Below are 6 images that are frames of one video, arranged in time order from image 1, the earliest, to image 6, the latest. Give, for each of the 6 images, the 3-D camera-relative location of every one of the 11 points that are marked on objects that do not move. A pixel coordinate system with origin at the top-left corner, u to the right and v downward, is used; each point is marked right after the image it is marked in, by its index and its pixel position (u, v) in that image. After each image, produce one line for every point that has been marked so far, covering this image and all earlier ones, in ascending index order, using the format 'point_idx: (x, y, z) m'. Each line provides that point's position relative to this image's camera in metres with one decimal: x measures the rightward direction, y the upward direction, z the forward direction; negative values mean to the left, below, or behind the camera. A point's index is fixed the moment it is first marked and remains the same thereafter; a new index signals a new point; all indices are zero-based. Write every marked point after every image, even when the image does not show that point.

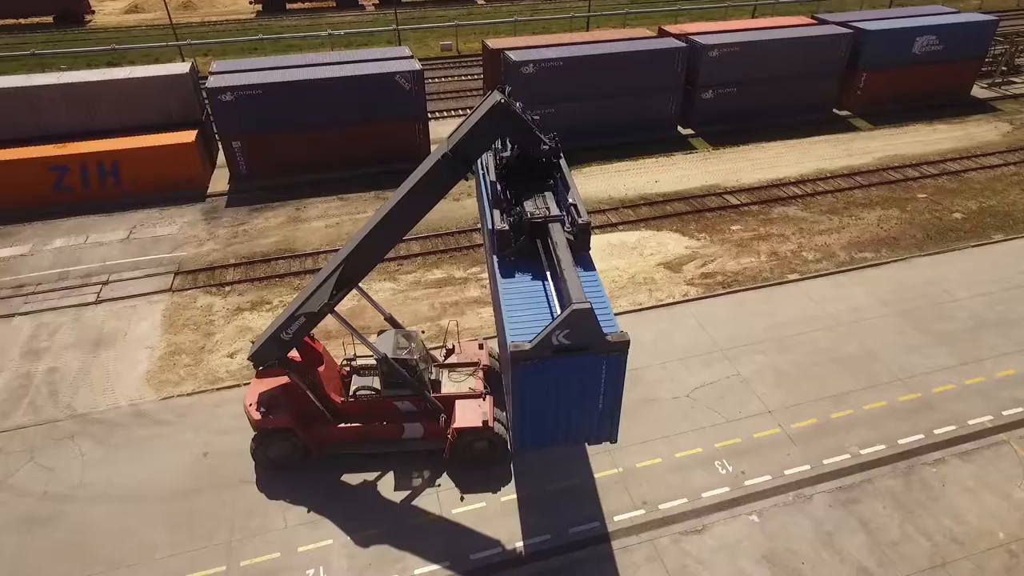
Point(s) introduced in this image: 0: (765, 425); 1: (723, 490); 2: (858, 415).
0: (+7.0, -3.8, +17.0) m
1: (+5.3, -5.1, +15.3) m
2: (+9.7, -3.6, +17.2) m
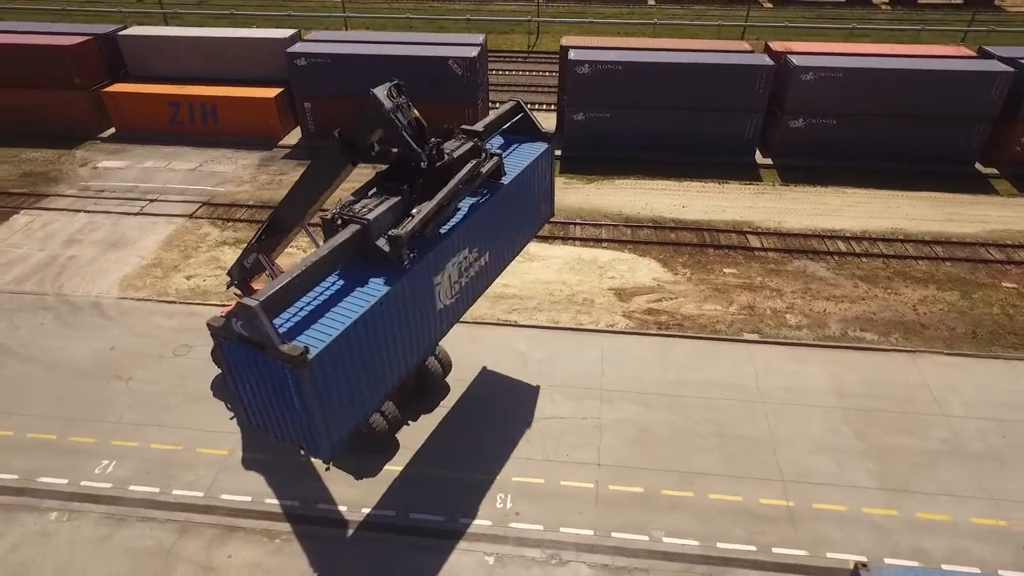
0: (+1.7, -4.7, +15.4) m
1: (-0.7, -5.5, +14.4) m
2: (+4.4, -5.1, +14.8) m
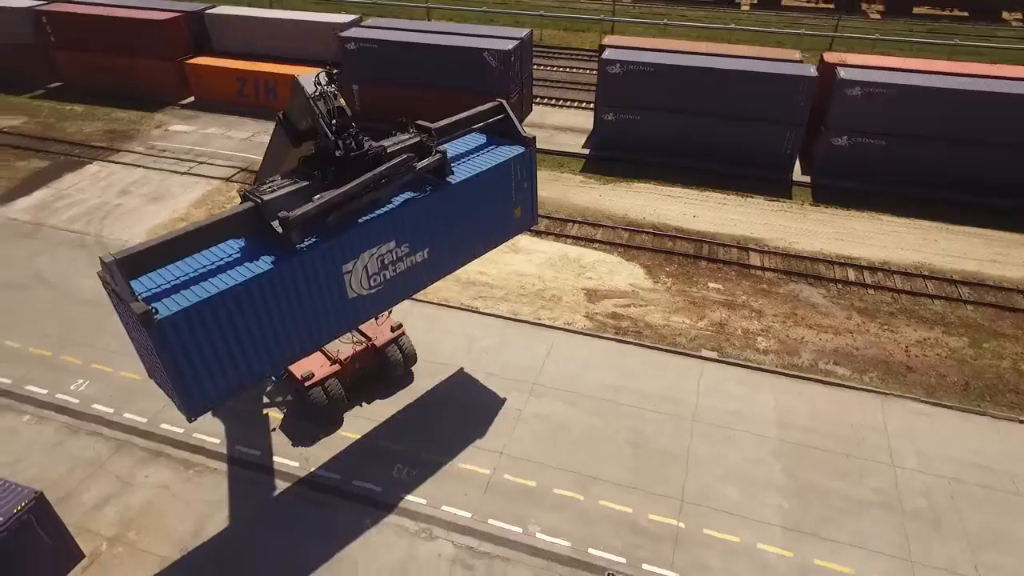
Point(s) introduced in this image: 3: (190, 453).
0: (-0.8, -4.4, +15.7) m
1: (-3.4, -4.9, +15.0) m
2: (+1.6, -5.1, +14.6) m
3: (-8.3, -4.3, +15.9) m
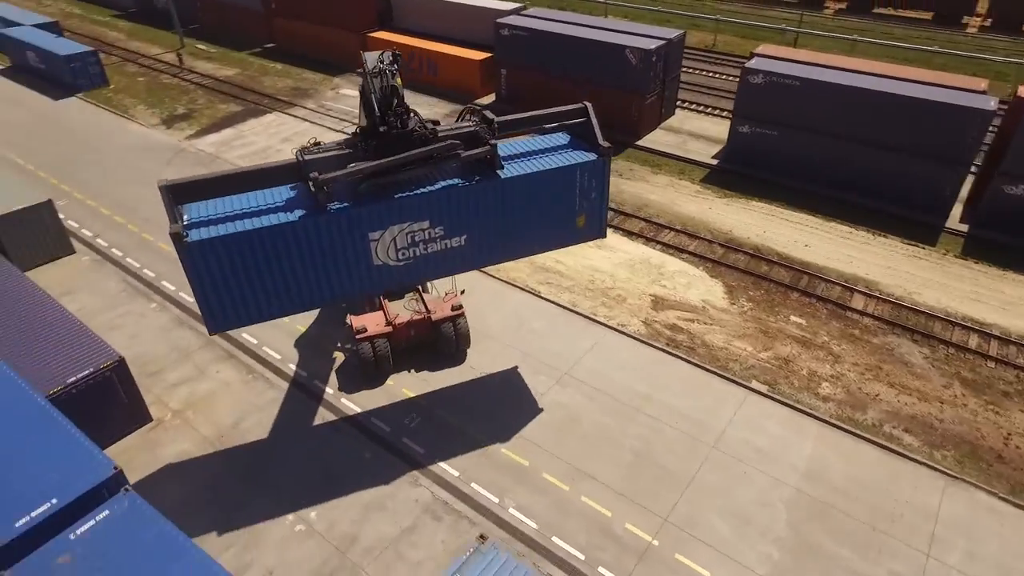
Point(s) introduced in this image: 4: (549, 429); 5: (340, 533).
0: (-0.7, -3.8, +16.3) m
1: (-3.4, -3.8, +16.4) m
2: (+1.2, -4.9, +14.7) m
3: (-7.7, -2.2, +18.5) m
4: (+1.0, -3.8, +16.3) m
5: (-3.9, -5.5, +13.8) m
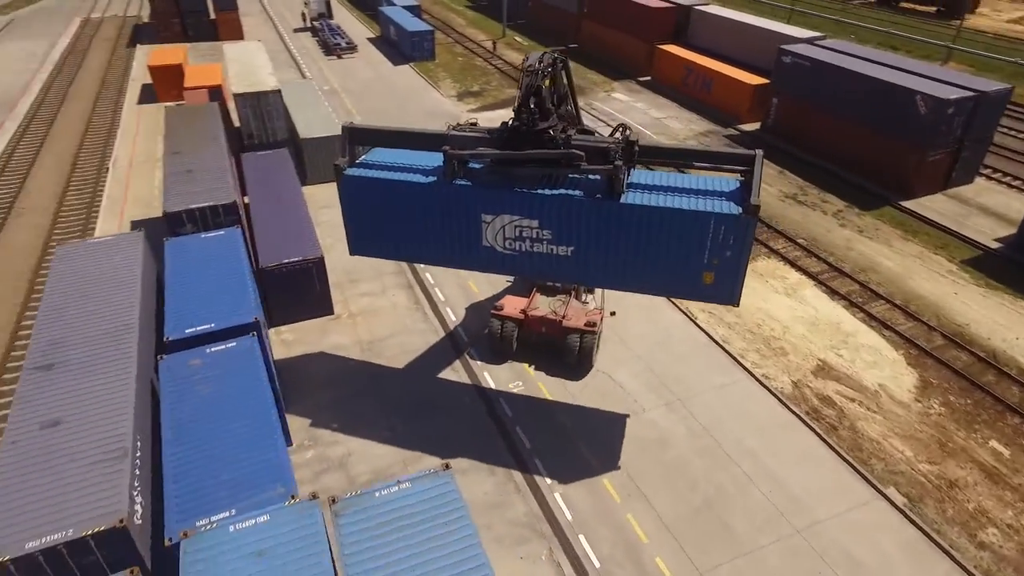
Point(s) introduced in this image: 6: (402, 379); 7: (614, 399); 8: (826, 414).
0: (+1.7, -3.6, +16.8) m
1: (-0.6, -2.8, +18.0) m
2: (+2.4, -5.1, +14.6) m
3: (-3.1, -0.3, +21.6) m
4: (+3.2, -4.1, +16.1) m
5: (-2.6, -4.1, +15.9) m
6: (-3.2, -2.7, +18.1) m
7: (+2.9, -3.1, +17.5) m
8: (+8.7, -3.5, +16.9) m
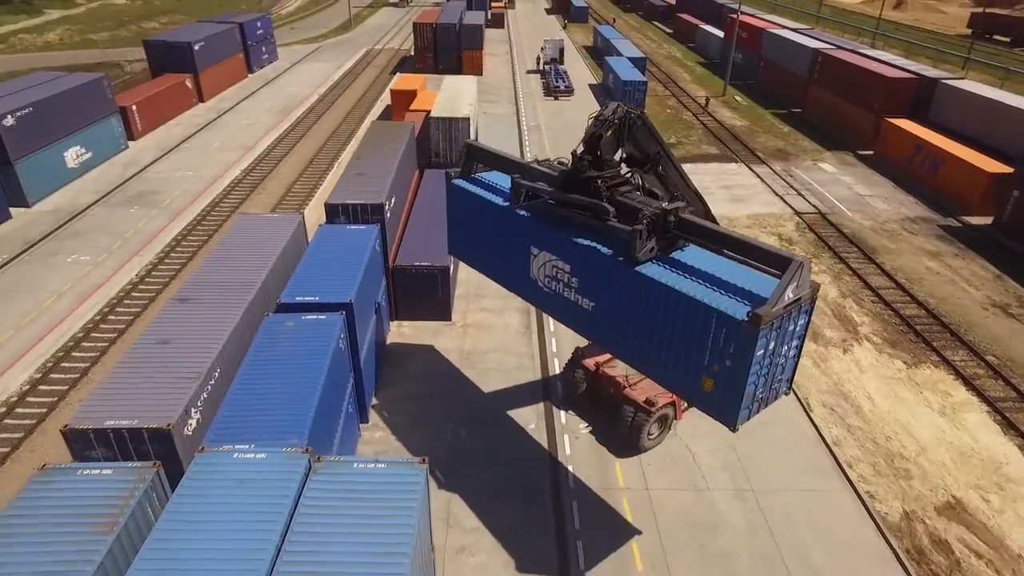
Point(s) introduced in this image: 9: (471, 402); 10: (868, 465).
0: (+3.1, -5.0, +16.0) m
1: (+1.5, -3.9, +18.0) m
2: (+2.7, -6.3, +13.7) m
3: (+0.9, -1.3, +22.3) m
4: (+4.1, -5.6, +14.9) m
5: (-1.3, -4.5, +16.6) m
6: (-0.9, -3.2, +19.0) m
7: (+4.6, -4.7, +16.3) m
8: (+9.6, -6.2, +13.9) m
9: (-1.2, -3.5, +18.4) m
10: (+9.5, -4.8, +16.2) m
